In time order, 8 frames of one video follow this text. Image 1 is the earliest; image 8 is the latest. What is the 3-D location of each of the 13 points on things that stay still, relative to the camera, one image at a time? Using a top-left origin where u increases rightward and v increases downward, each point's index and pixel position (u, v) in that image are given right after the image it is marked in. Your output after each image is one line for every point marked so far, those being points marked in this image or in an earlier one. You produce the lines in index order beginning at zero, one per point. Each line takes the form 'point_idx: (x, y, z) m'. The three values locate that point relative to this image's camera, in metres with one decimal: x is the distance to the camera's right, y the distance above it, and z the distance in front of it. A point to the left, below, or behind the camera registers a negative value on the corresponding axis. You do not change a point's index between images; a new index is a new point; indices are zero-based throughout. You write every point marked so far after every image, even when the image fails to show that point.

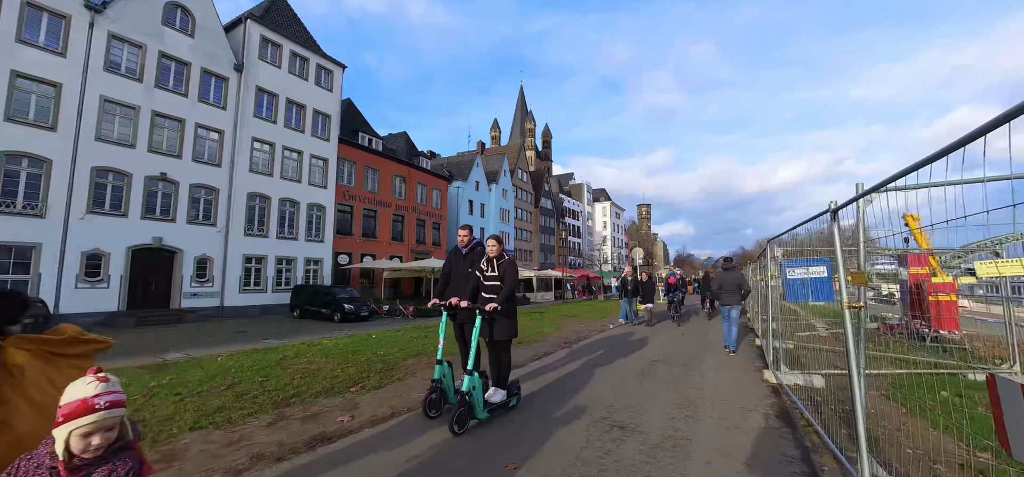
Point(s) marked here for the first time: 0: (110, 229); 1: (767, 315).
0: (-17.9, +0.5, +18.6) m
1: (+5.8, -1.7, +9.6) m
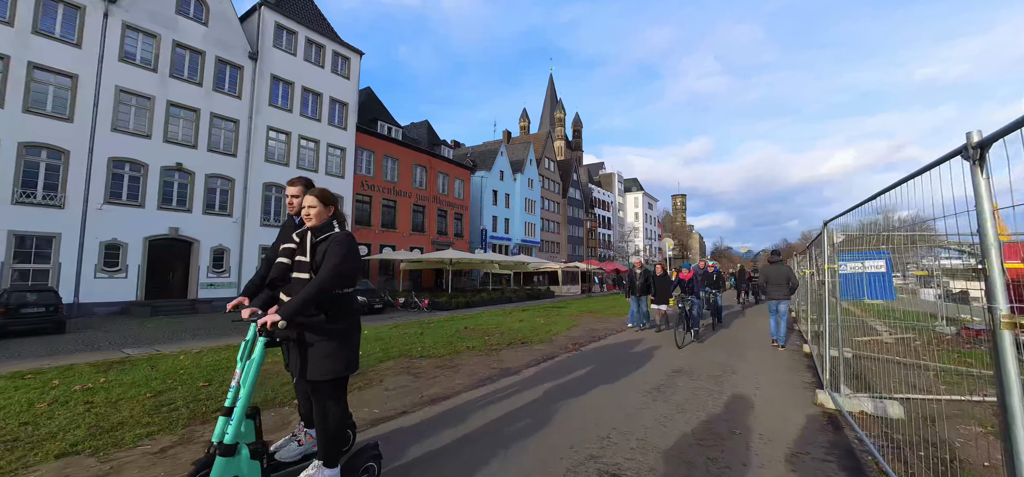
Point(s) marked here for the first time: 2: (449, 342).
0: (-17.2, +0.9, +18.7) m
1: (+5.8, -1.5, +7.9) m
2: (-1.3, -2.1, +8.5) m
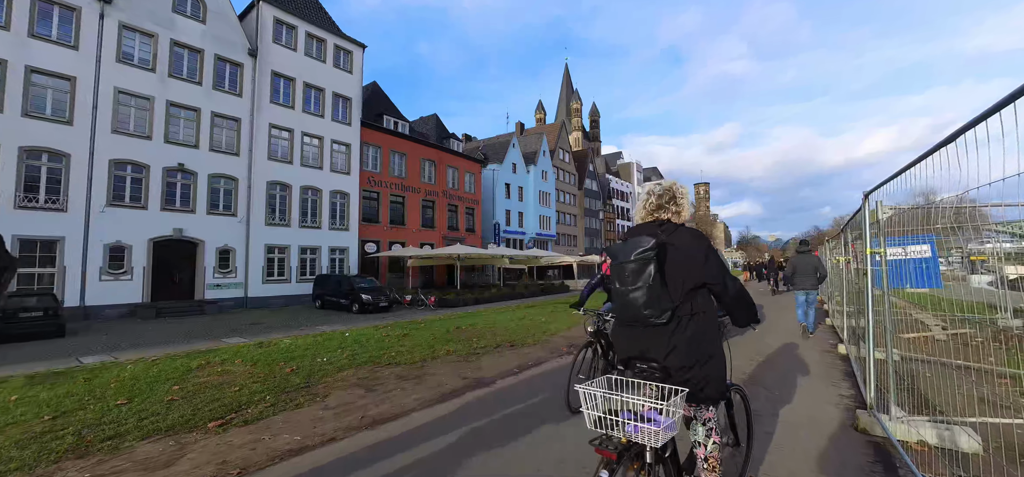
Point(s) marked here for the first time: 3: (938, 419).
0: (-17.0, +0.8, +18.6) m
1: (+5.5, -1.1, +6.7) m
2: (-1.5, -2.0, +7.7) m
3: (+3.5, -1.5, +3.4) m
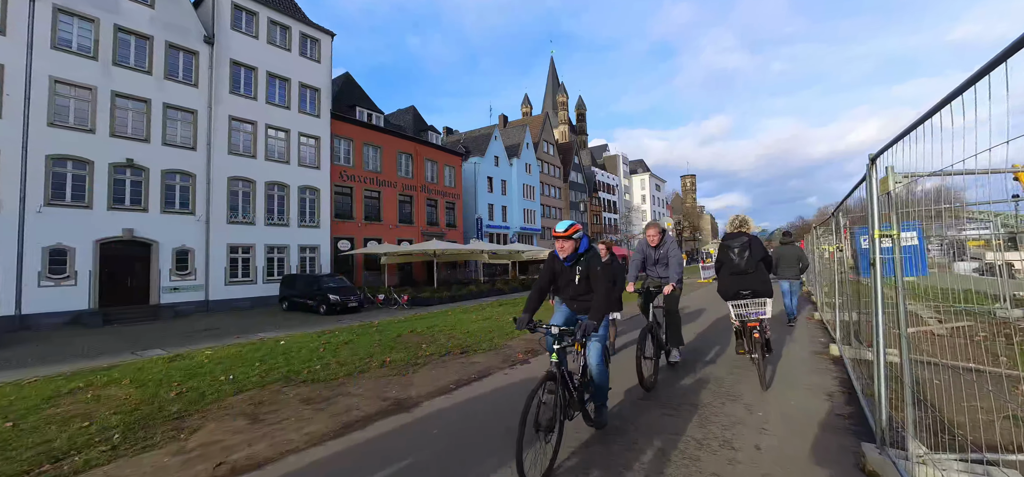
0: (-18.0, +0.7, +17.2) m
1: (+4.7, -0.9, +5.9) m
2: (-2.3, -1.9, +6.7) m
3: (+2.8, -1.3, +2.5) m
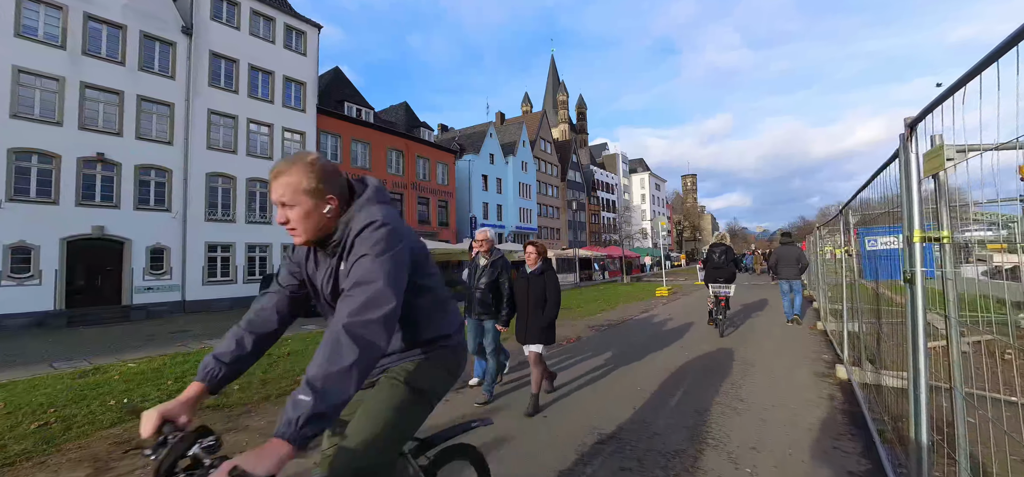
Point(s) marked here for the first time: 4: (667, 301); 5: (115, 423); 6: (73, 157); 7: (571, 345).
0: (-18.6, +0.8, +16.4) m
1: (+4.1, -0.9, +5.0) m
2: (-2.9, -1.9, +5.9) m
3: (+2.1, -1.3, +1.7) m
4: (+5.3, -2.2, +14.4) m
5: (-3.8, -1.8, +4.0) m
6: (-18.1, +3.3, +17.2) m
7: (+1.0, -1.8, +7.0) m
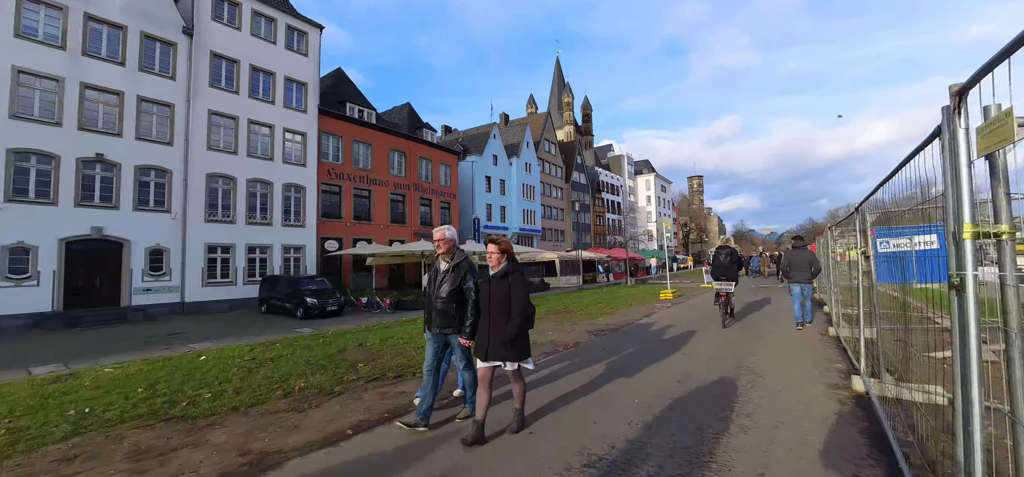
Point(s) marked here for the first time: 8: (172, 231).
0: (-18.6, +0.8, +16.3) m
1: (+4.0, -0.9, +4.7) m
2: (-3.0, -1.9, +5.6) m
3: (+2.0, -1.3, +1.3) m
4: (+5.3, -2.2, +14.0) m
5: (-3.9, -1.7, +3.7) m
6: (-18.0, +3.3, +17.2) m
7: (+0.9, -1.8, +6.7) m
8: (-15.8, +0.3, +19.5) m
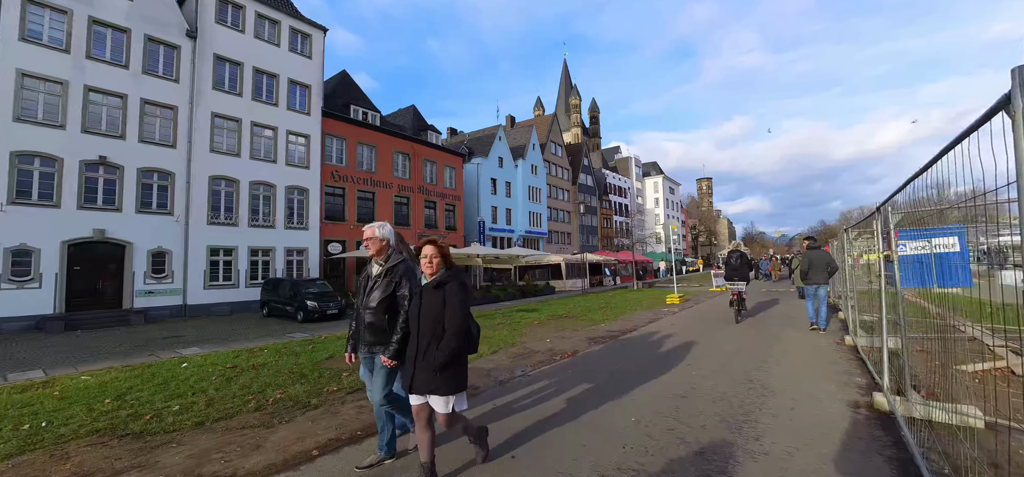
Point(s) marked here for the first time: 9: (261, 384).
0: (-18.5, +0.7, +16.3) m
1: (+3.8, -1.0, +4.2) m
2: (-3.2, -1.9, +5.3) m
3: (+1.7, -1.3, +0.9) m
4: (+5.3, -2.3, +13.5) m
5: (-4.1, -1.8, +3.5) m
6: (-17.9, +3.2, +17.2) m
7: (+0.8, -1.9, +6.3) m
8: (-15.7, +0.2, +19.5) m
9: (-3.3, -1.9, +5.5) m
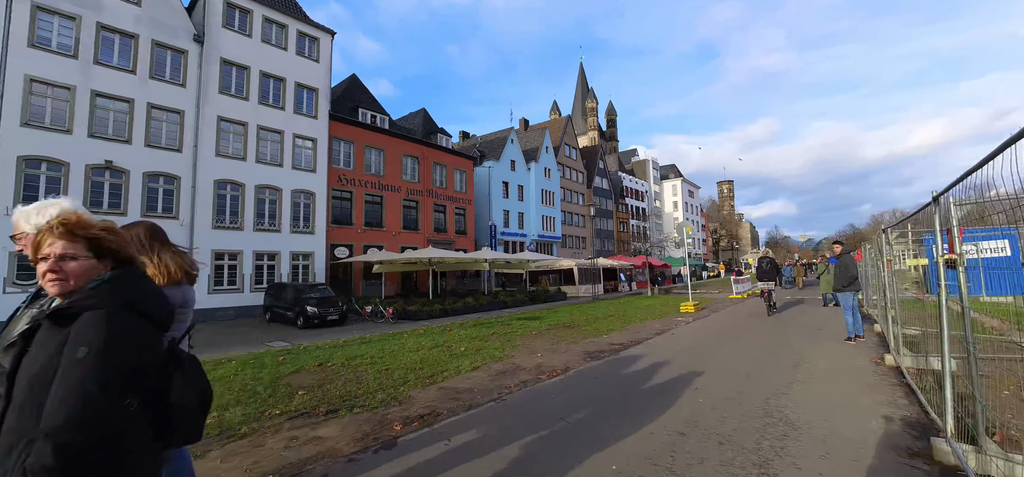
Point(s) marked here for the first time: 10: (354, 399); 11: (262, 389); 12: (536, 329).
0: (-18.4, +0.5, +16.4) m
1: (+3.4, -1.0, +3.3) m
2: (-3.5, -1.9, +4.7) m
3: (+1.2, -1.3, +0.1) m
4: (+5.3, -2.4, +12.5) m
5: (-4.5, -1.8, +2.9) m
6: (-17.7, +3.0, +17.2) m
7: (+0.5, -1.9, +5.5) m
8: (-15.4, 0.0, +19.4) m
9: (-3.7, -1.9, +4.9) m
10: (-1.9, -2.0, +5.2) m
11: (-3.3, -2.0, +5.7) m
12: (+0.6, -2.3, +10.7) m
